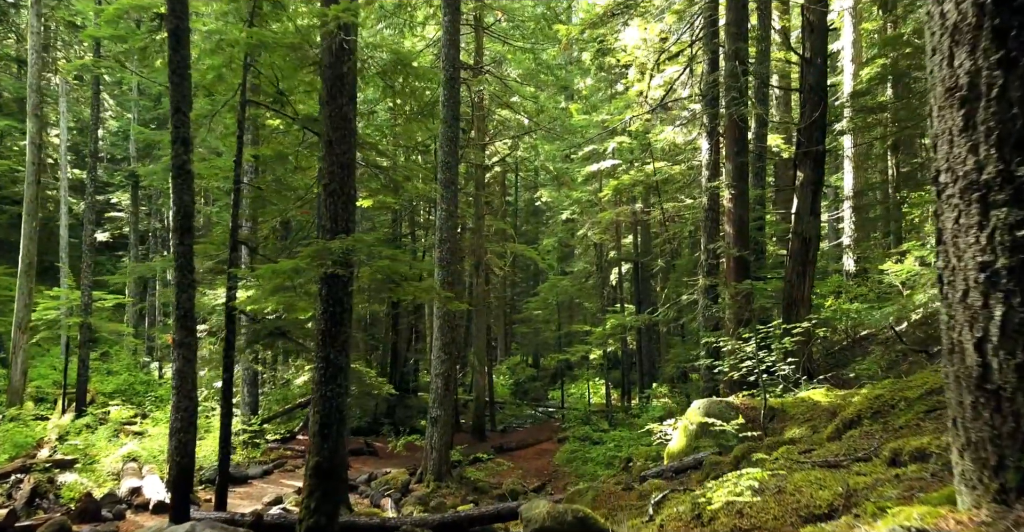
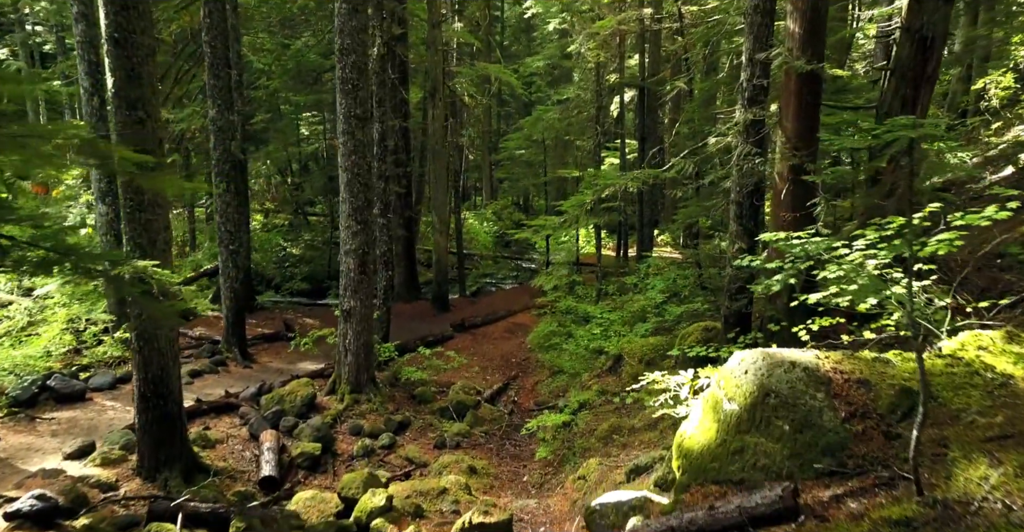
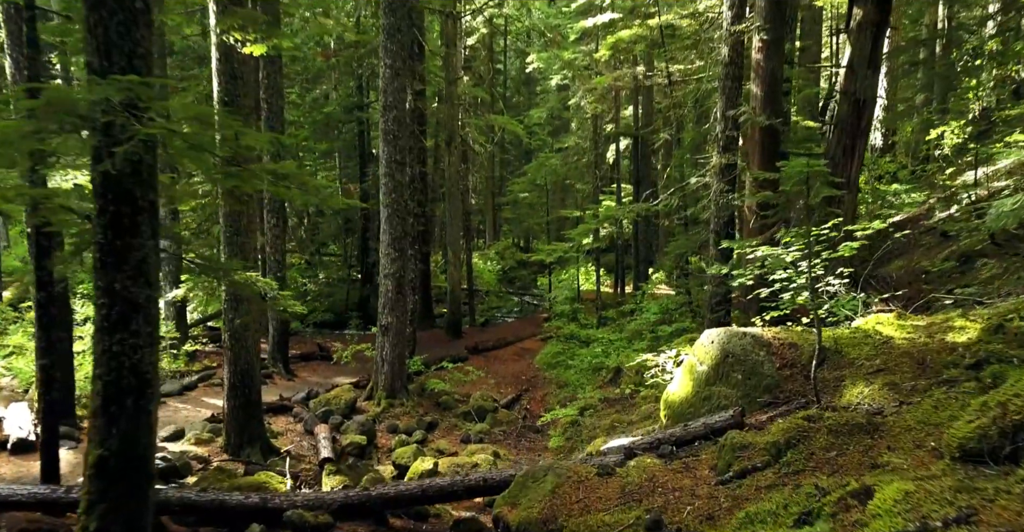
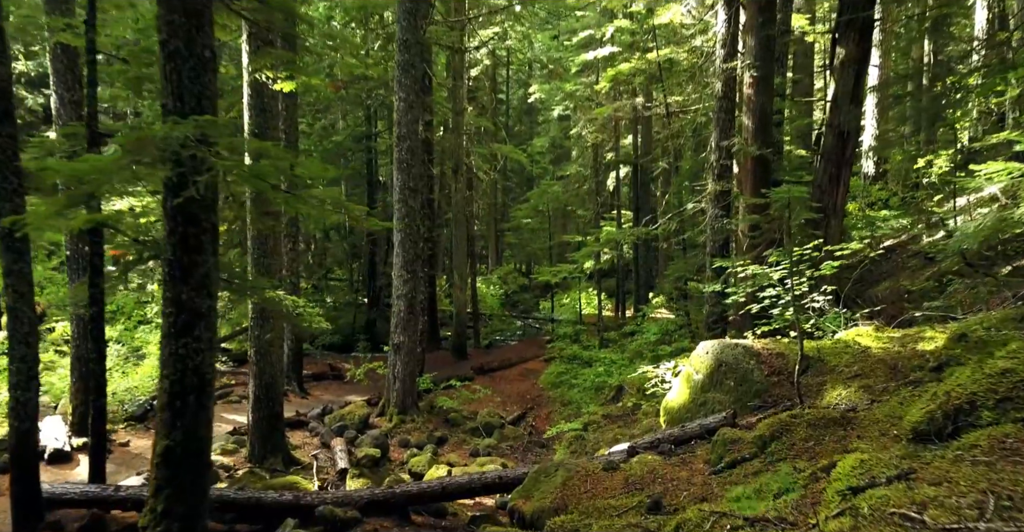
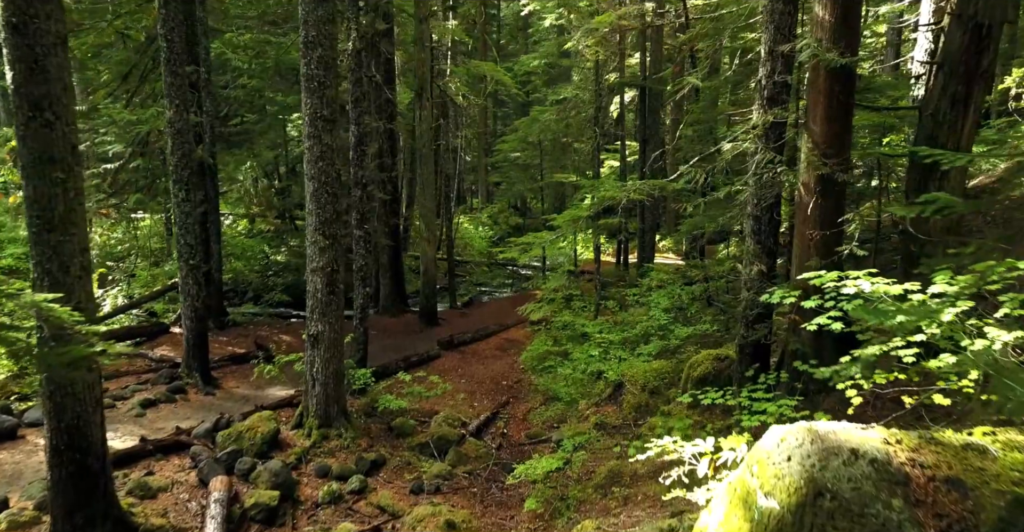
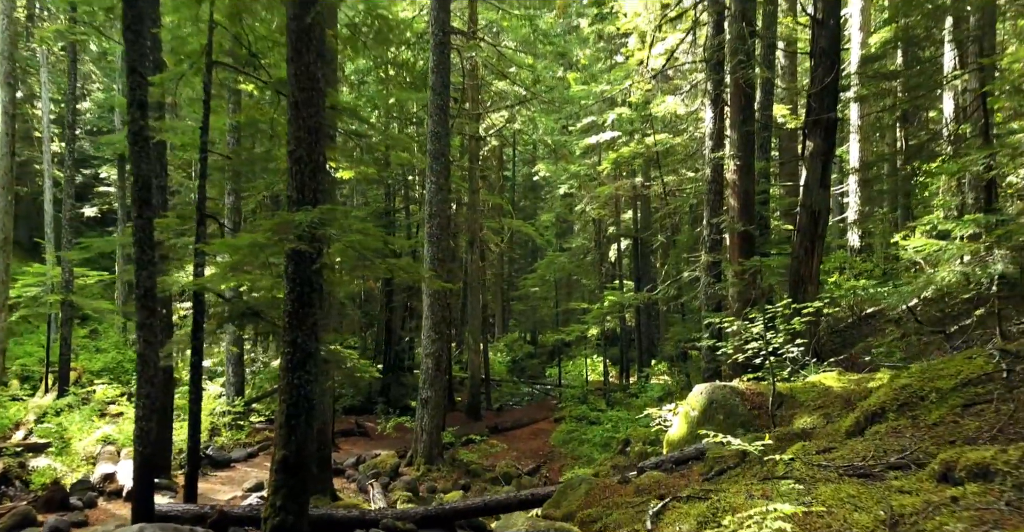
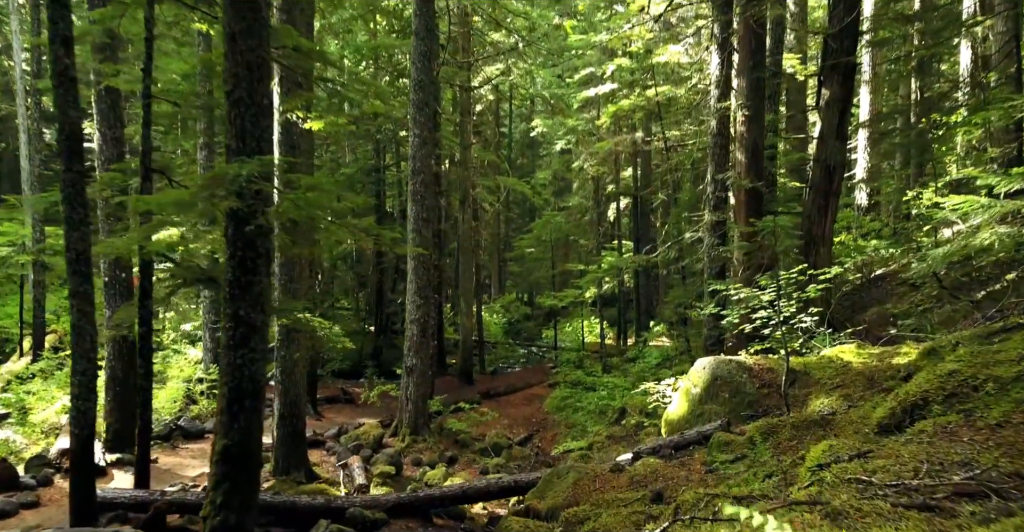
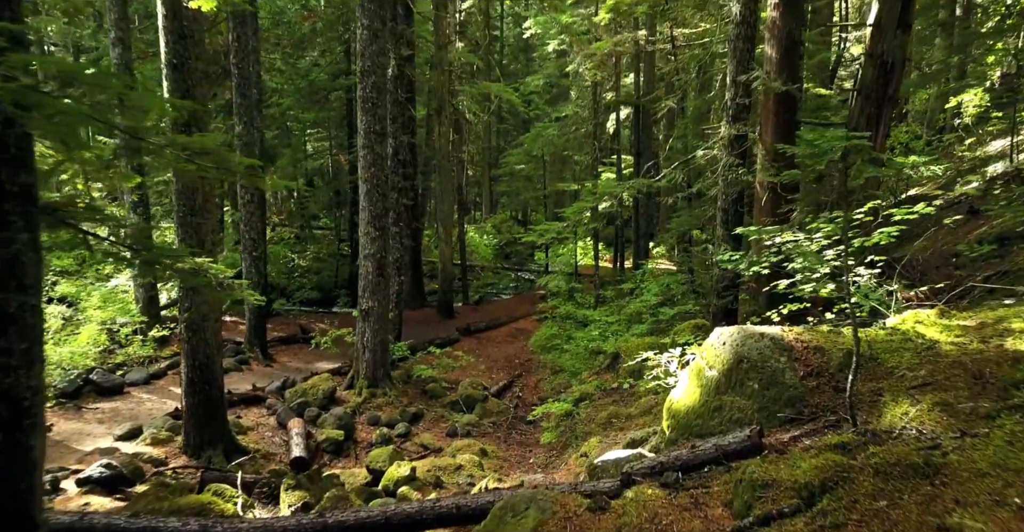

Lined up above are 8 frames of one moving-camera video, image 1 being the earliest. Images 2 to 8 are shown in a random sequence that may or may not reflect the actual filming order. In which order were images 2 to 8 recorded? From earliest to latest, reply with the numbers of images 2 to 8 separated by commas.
6, 7, 4, 3, 8, 2, 5
